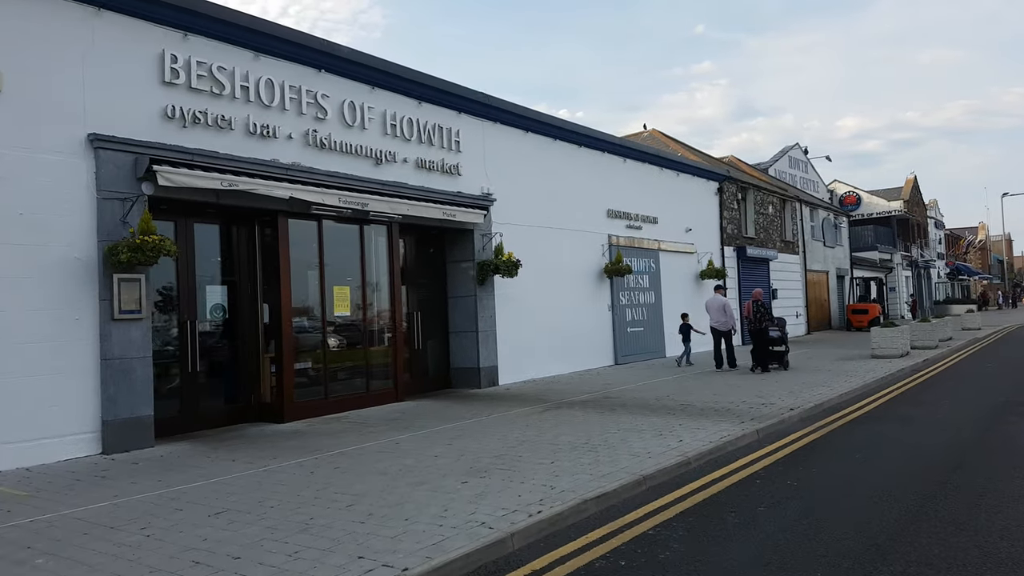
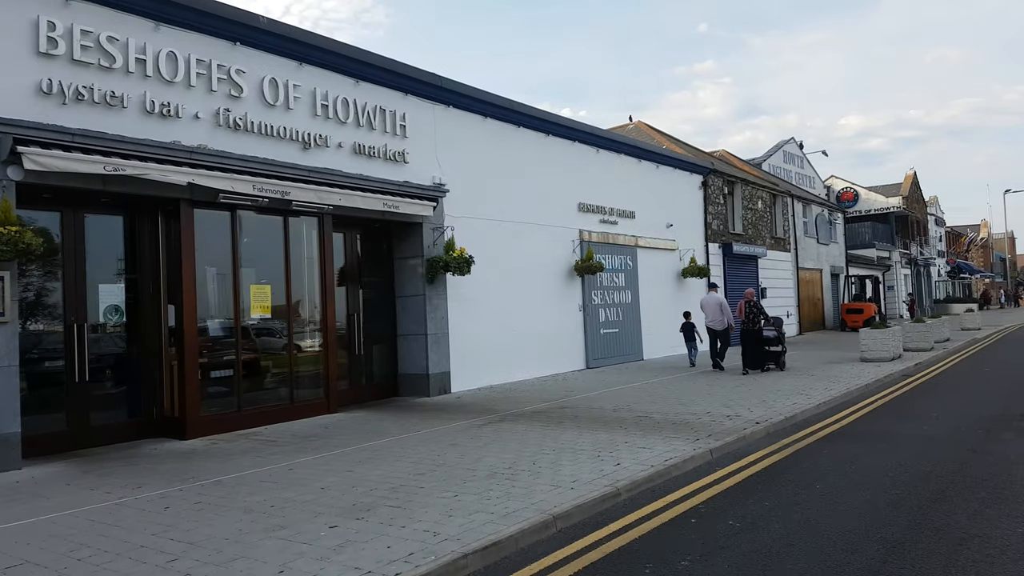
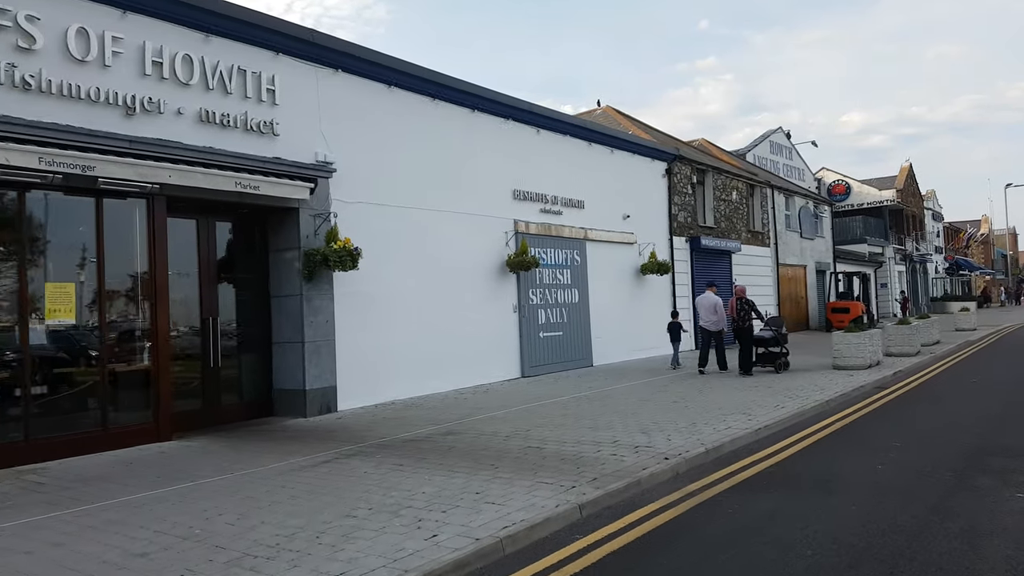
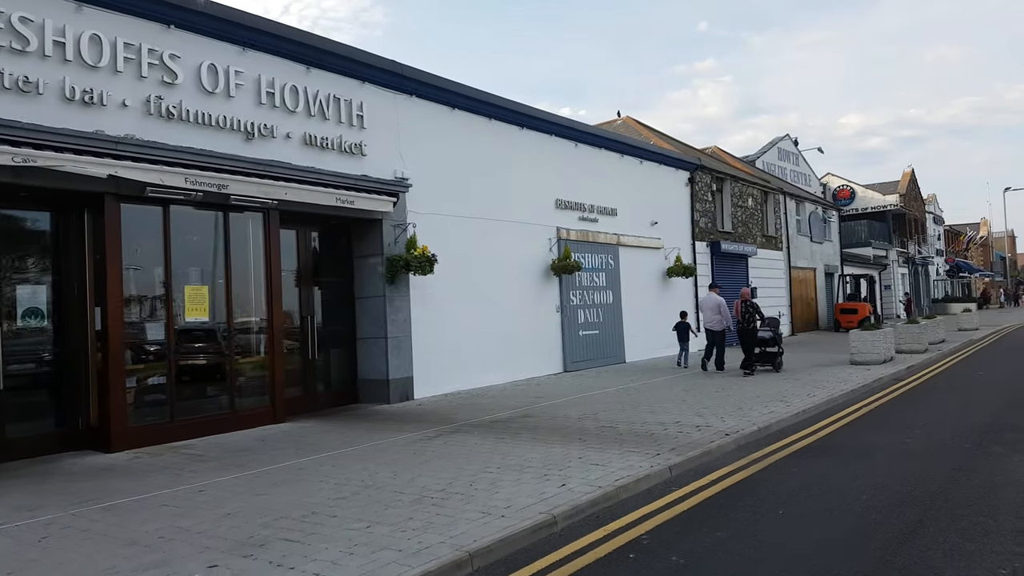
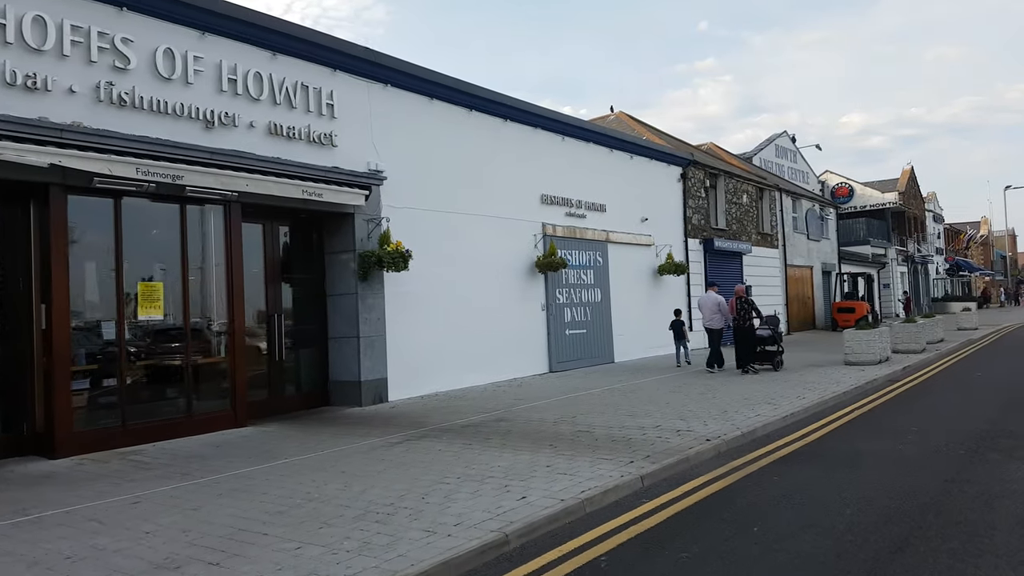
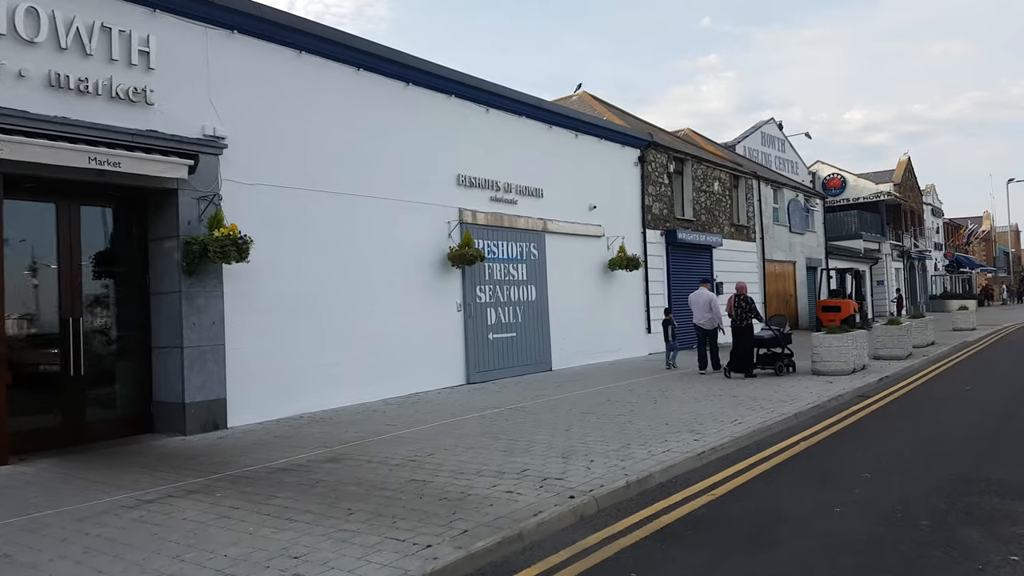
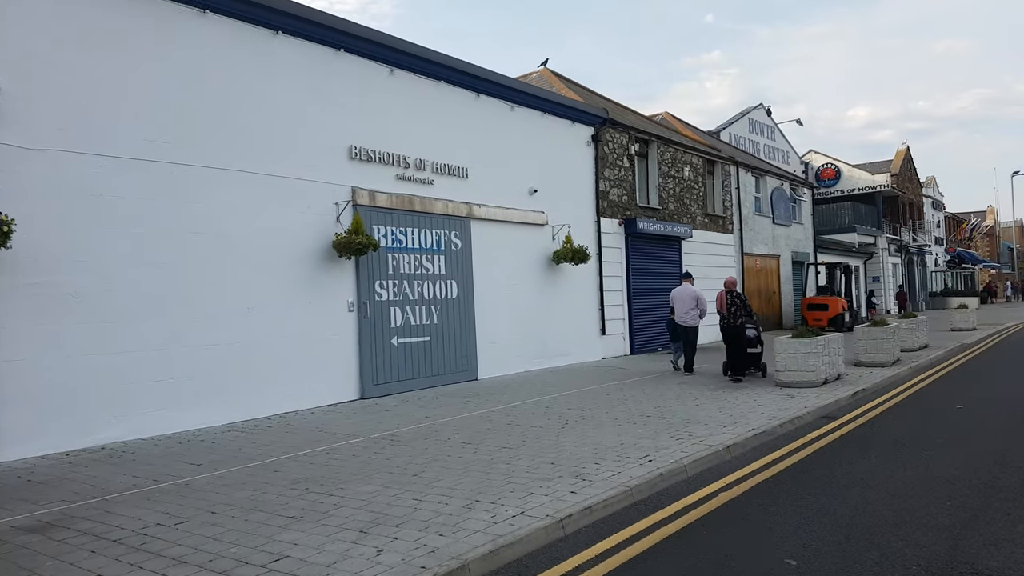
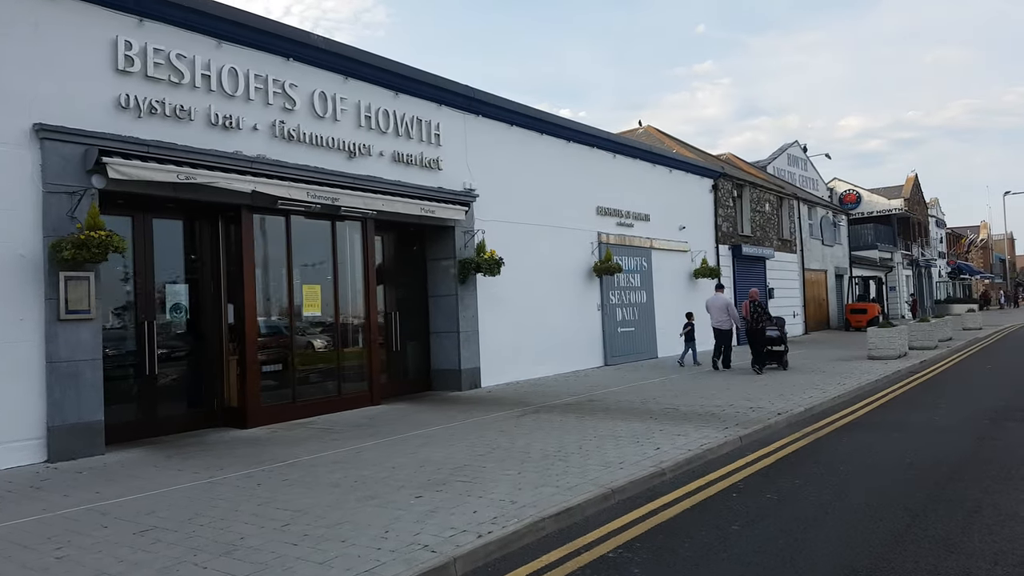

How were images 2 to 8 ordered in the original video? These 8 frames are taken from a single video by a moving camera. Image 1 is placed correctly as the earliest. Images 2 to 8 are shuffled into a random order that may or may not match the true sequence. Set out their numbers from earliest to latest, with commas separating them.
8, 2, 4, 5, 3, 6, 7
